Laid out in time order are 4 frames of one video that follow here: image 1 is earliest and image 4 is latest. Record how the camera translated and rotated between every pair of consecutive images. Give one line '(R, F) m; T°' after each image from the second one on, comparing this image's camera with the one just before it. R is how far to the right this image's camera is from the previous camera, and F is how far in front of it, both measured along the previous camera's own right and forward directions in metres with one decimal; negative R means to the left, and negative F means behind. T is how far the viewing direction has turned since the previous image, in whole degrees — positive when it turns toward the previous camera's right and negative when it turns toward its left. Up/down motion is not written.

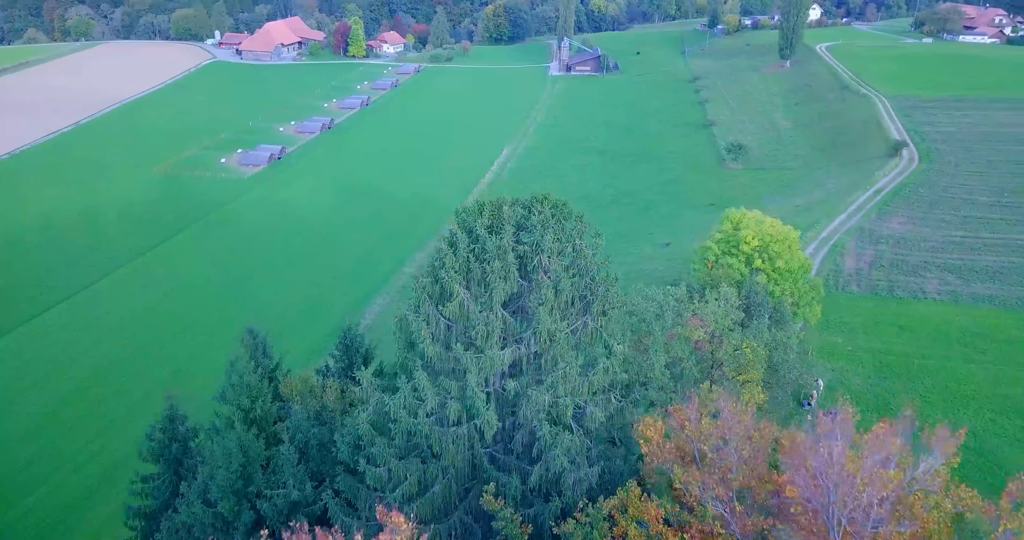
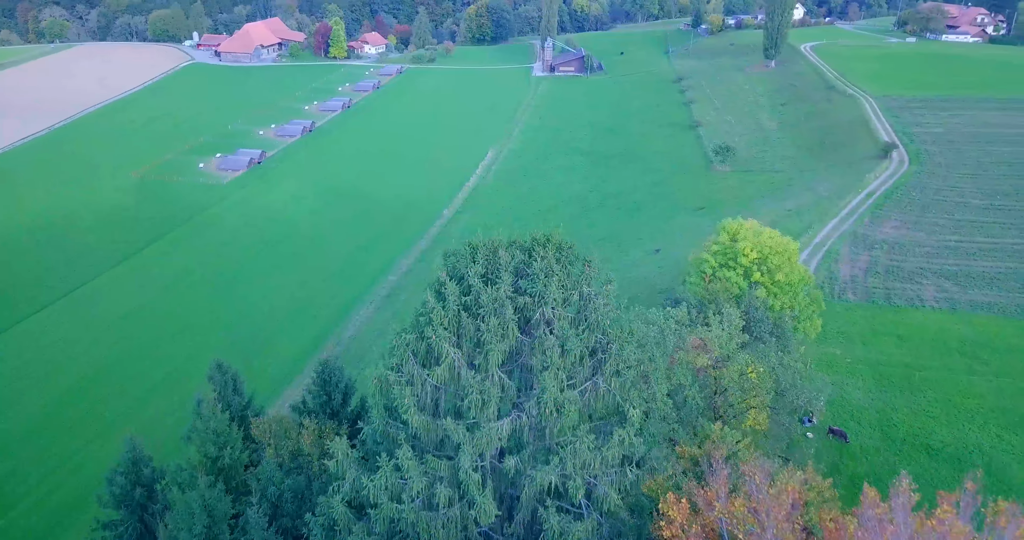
(-0.6, +2.3) m; +1°
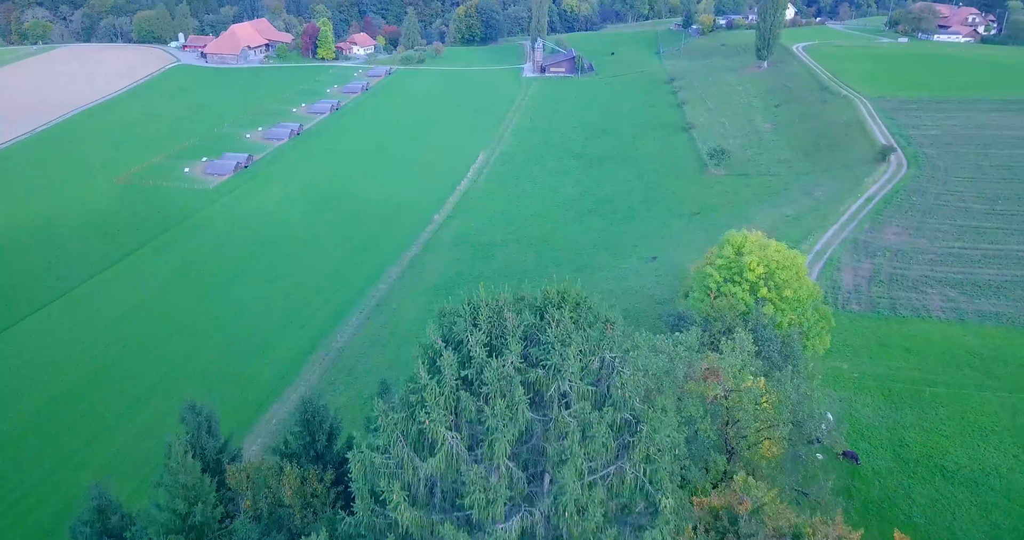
(-0.4, +2.7) m; +1°
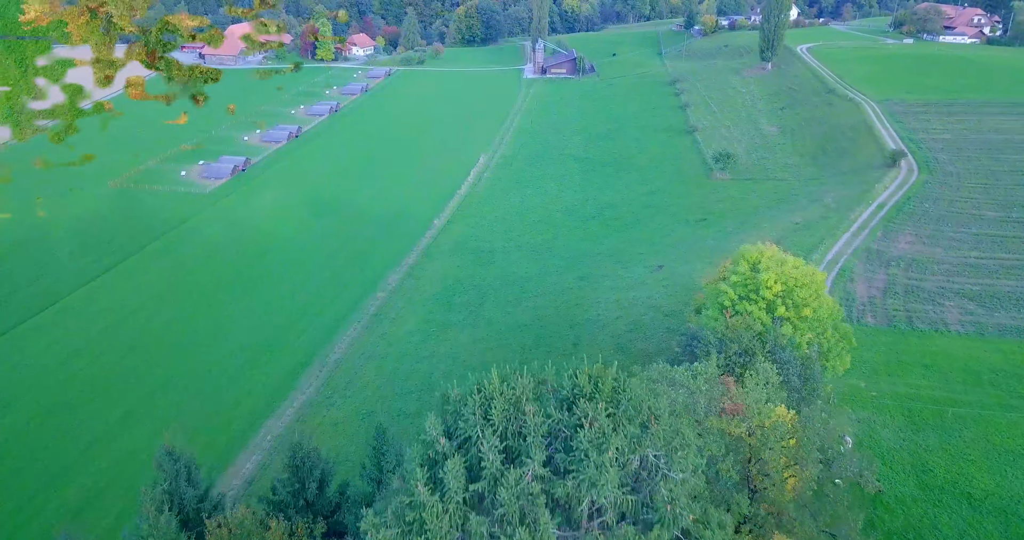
(-0.3, +2.7) m; 0°
